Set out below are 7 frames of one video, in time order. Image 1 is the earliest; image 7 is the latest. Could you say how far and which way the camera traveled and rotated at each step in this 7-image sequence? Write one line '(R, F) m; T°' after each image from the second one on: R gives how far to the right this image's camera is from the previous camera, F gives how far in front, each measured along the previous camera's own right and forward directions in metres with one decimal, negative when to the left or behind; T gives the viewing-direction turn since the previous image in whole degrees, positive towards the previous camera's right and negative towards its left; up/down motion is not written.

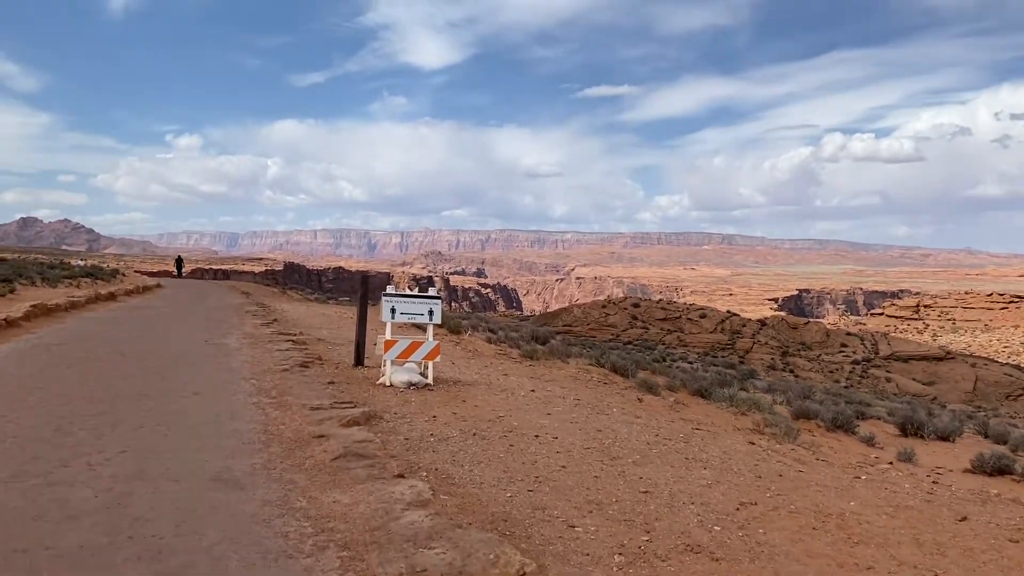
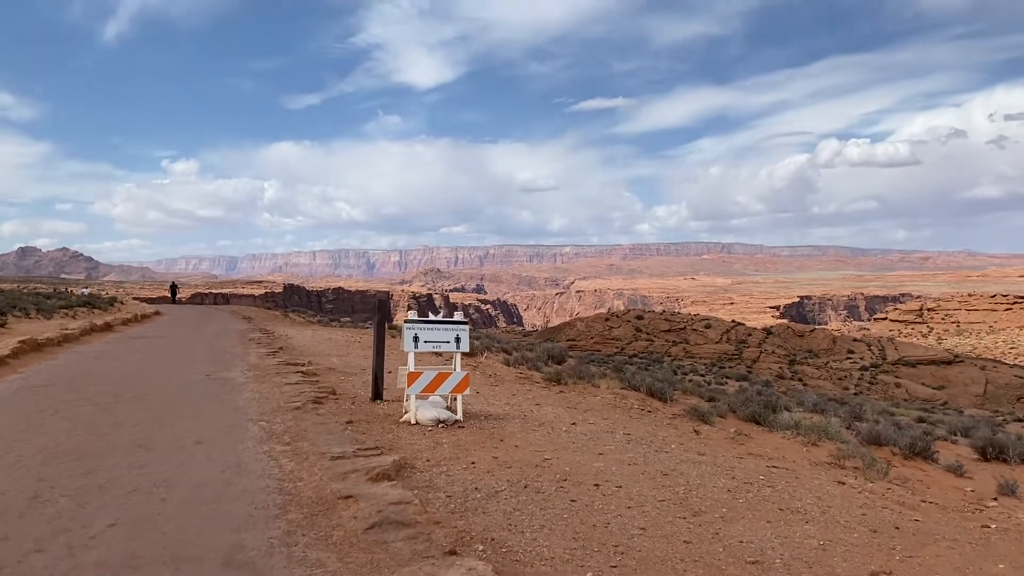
(-0.4, +1.1) m; 0°
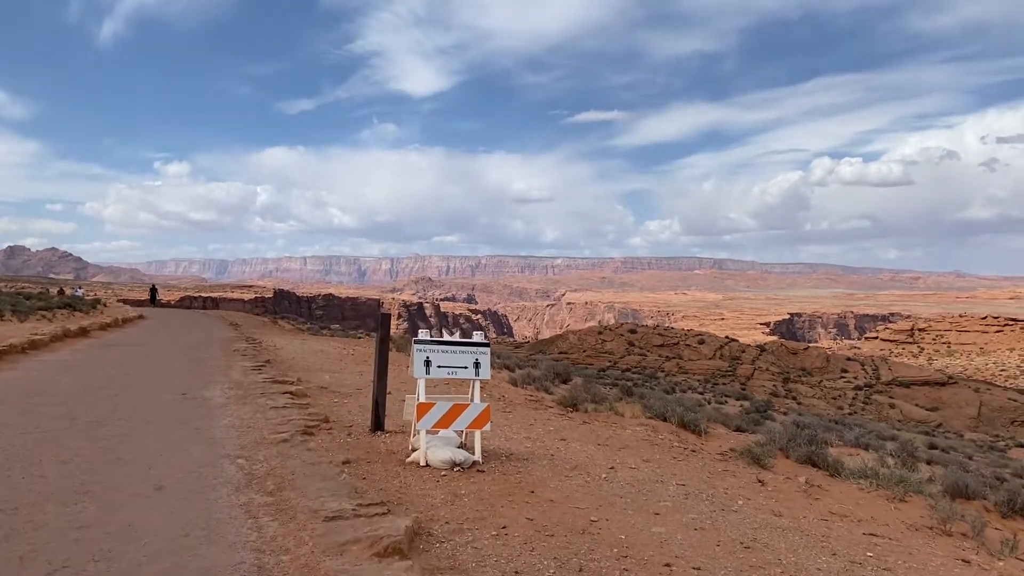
(-0.4, +1.5) m; +1°
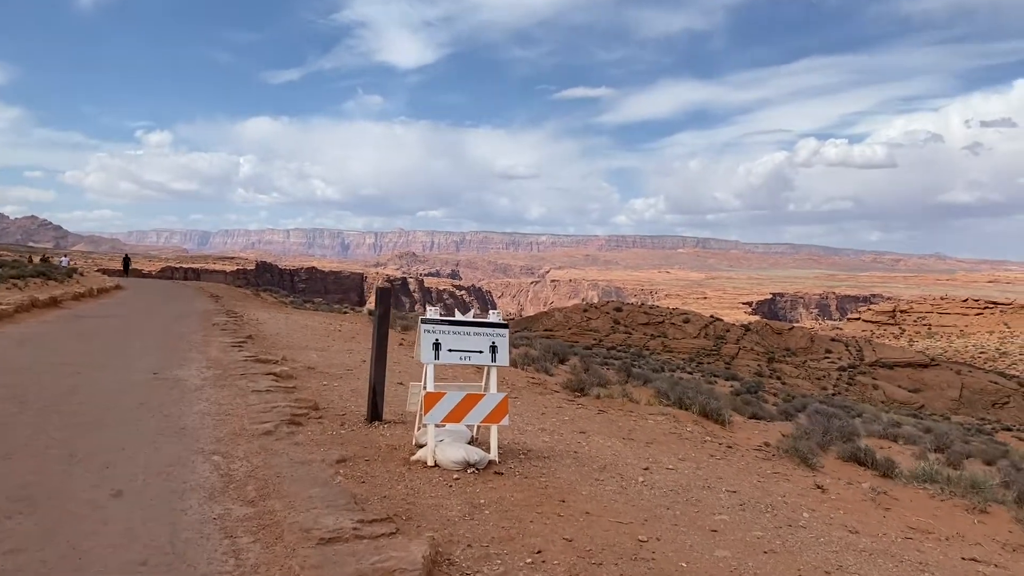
(-0.3, +1.1) m; +1°
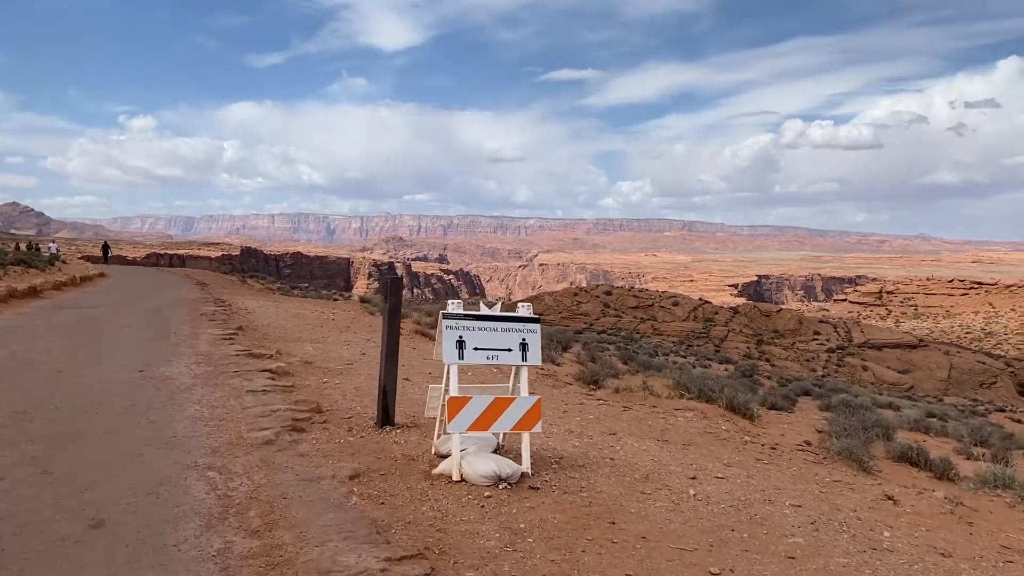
(-0.3, +0.8) m; +1°
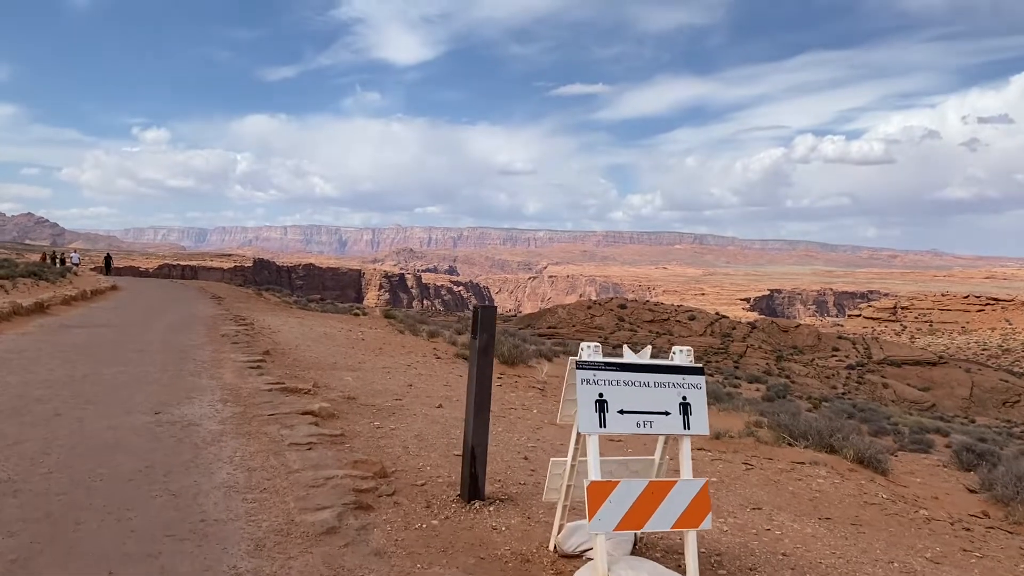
(-0.7, +1.6) m; -1°
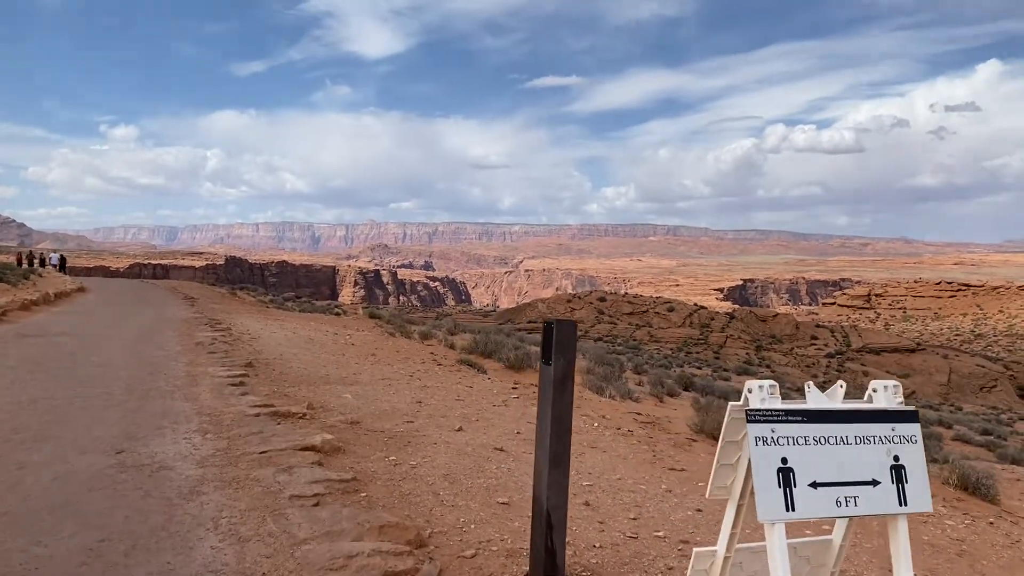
(-0.5, +1.5) m; +2°
